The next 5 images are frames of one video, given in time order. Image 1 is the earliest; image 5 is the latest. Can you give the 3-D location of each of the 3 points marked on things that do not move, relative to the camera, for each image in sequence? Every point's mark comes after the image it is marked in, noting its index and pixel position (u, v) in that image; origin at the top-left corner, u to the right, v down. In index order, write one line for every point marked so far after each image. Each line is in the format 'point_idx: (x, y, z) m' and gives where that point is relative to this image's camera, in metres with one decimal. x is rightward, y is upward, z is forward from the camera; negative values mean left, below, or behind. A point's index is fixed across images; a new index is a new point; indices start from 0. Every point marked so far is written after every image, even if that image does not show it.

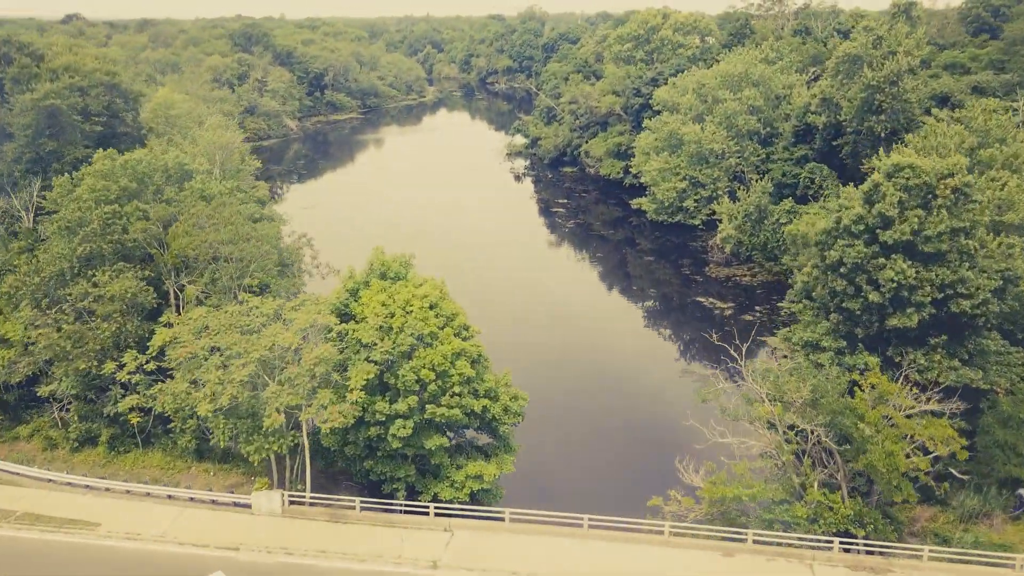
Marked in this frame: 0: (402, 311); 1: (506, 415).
0: (-2.2, -0.5, +17.0) m
1: (-0.2, -2.7, +18.2) m
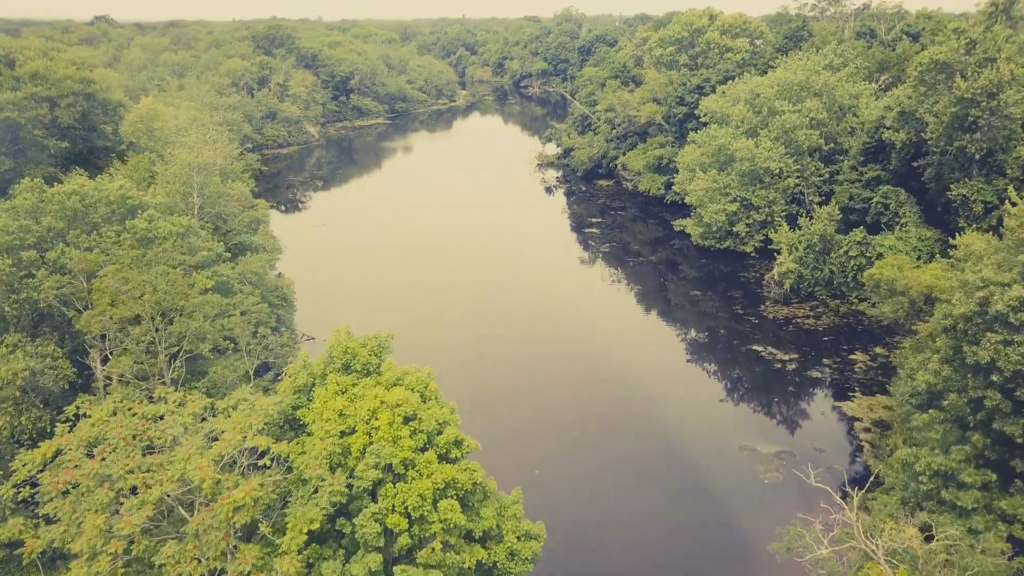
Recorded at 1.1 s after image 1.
0: (-2.1, -2.0, +12.2) m
1: (0.0, -4.3, +13.2) m
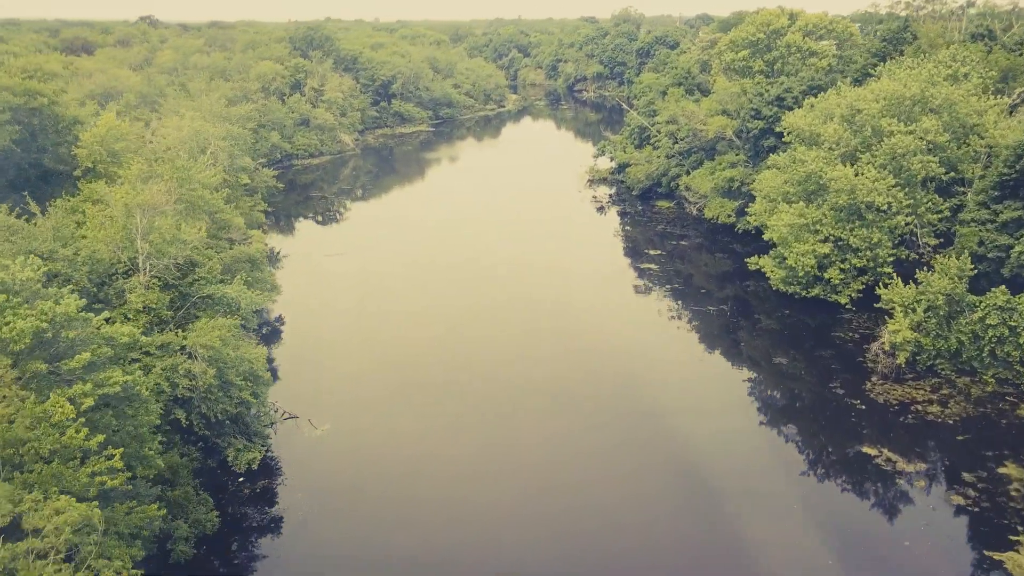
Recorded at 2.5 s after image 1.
0: (-2.3, -4.0, +5.4) m
1: (-0.2, -6.3, +6.3) m
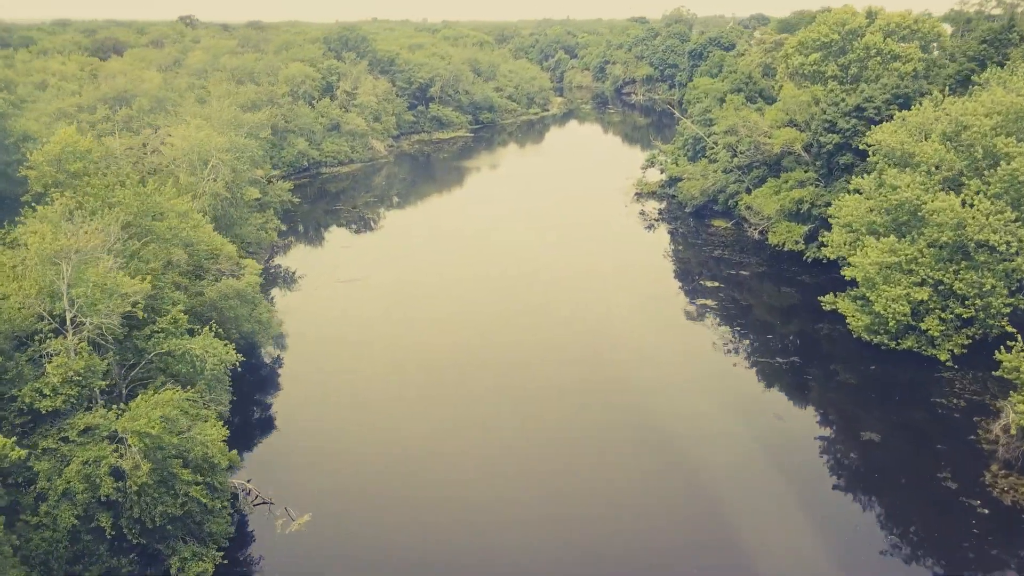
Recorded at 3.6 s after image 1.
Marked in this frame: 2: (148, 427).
0: (-2.8, -5.4, +0.5) m
1: (-0.7, -7.8, +1.3) m
2: (-7.0, -2.7, +16.5) m
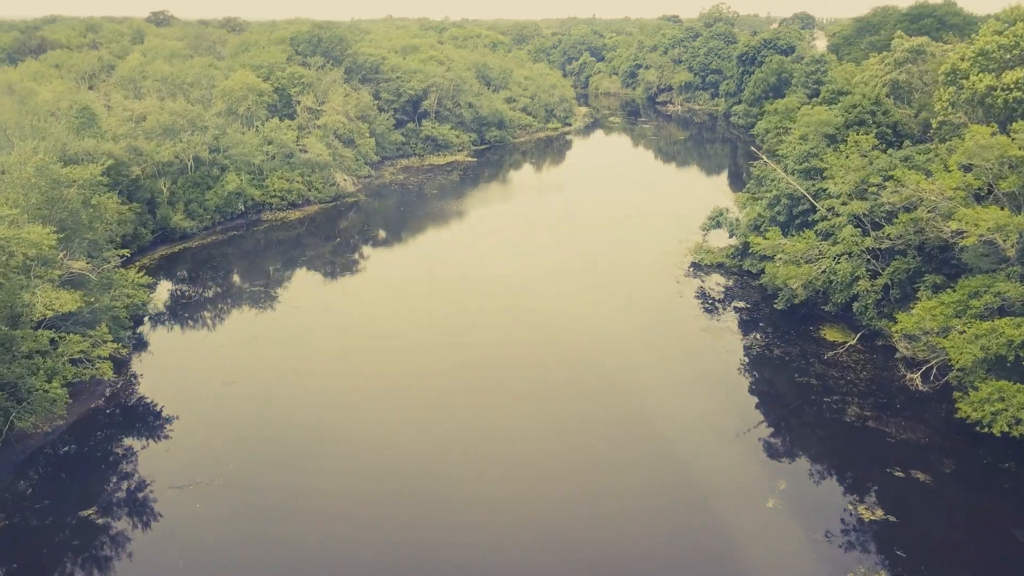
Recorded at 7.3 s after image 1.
0: (-4.3, -10.7, -17.1) m
1: (-2.3, -13.1, -16.3) m
2: (-8.1, -8.0, -1.0) m
